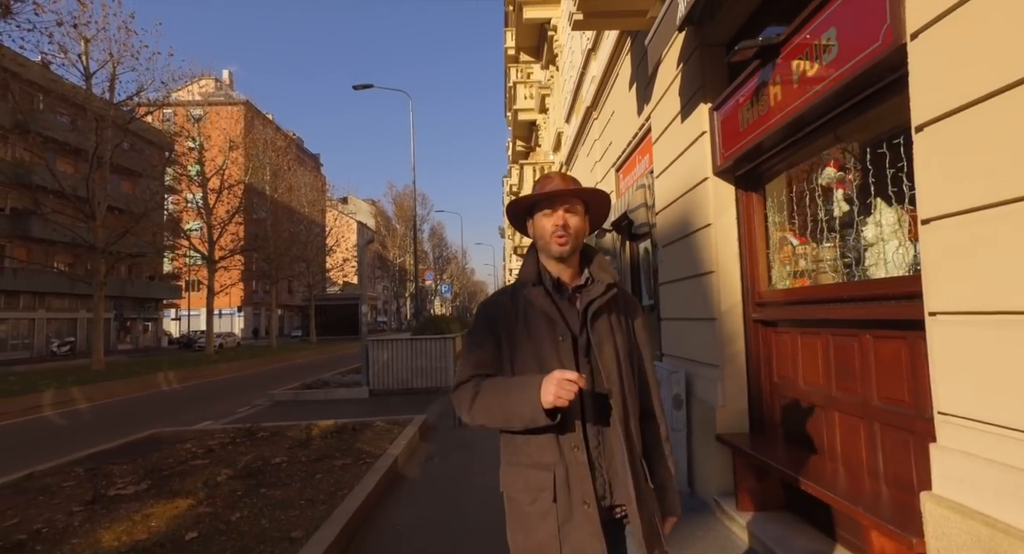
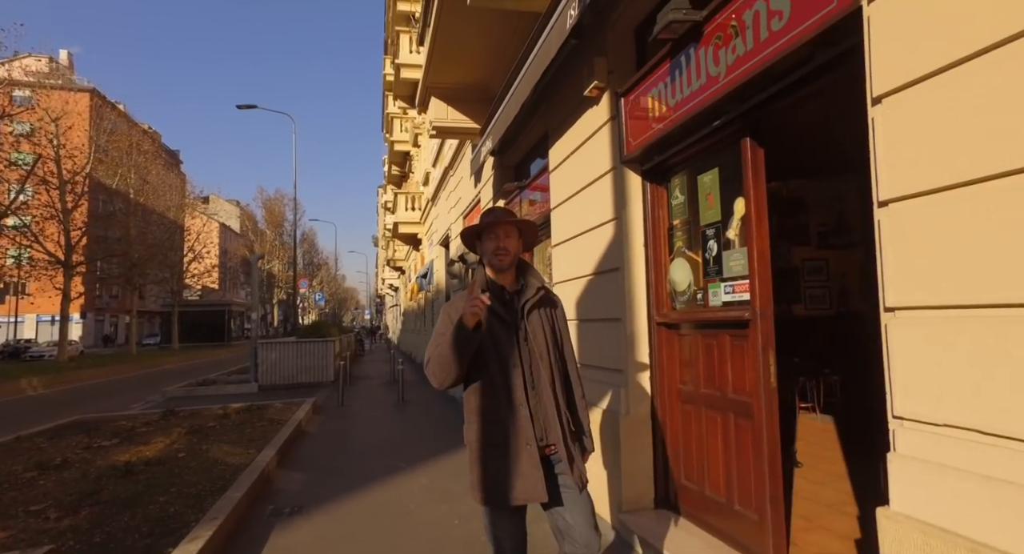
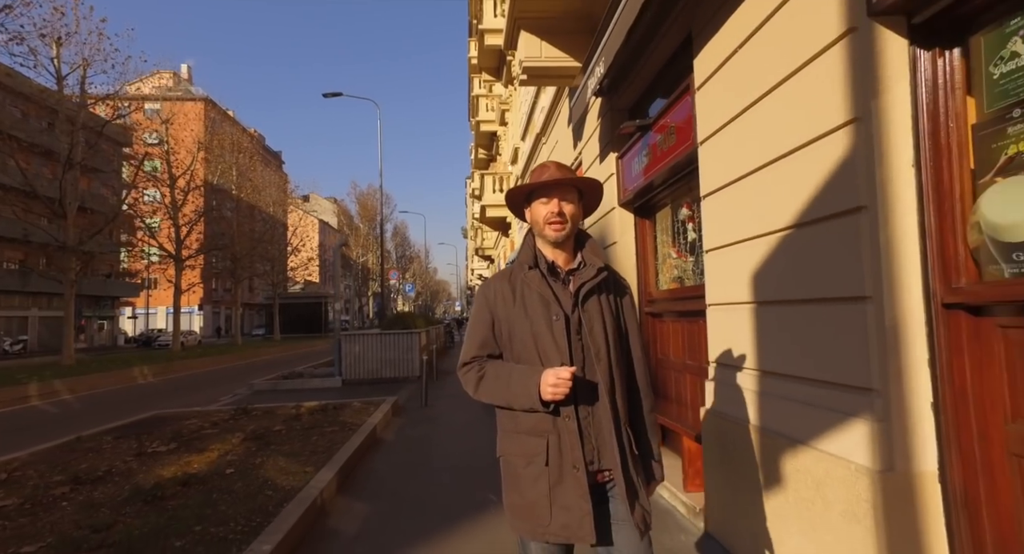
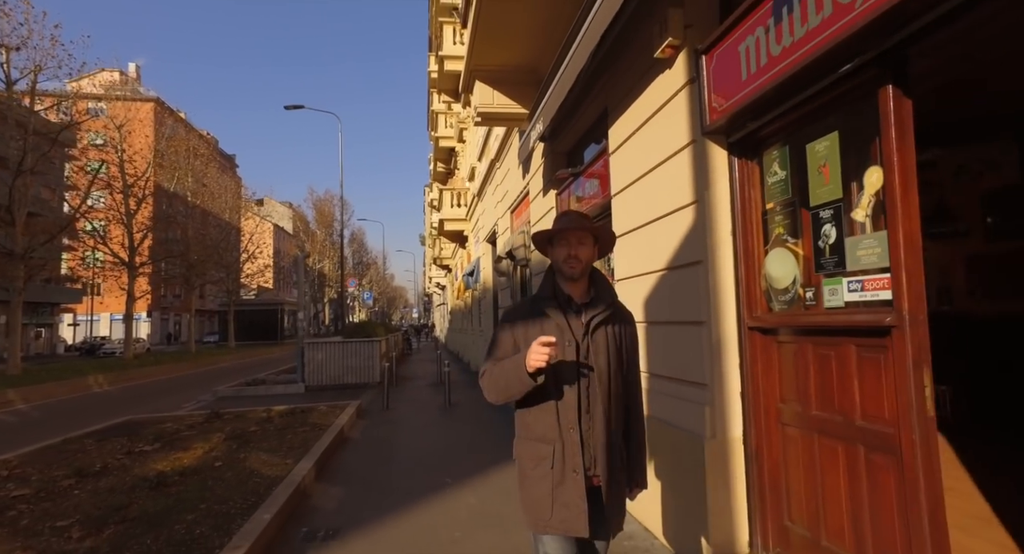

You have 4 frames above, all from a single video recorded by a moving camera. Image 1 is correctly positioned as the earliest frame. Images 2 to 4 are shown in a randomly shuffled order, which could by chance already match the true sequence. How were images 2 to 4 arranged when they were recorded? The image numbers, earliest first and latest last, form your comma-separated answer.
3, 4, 2
